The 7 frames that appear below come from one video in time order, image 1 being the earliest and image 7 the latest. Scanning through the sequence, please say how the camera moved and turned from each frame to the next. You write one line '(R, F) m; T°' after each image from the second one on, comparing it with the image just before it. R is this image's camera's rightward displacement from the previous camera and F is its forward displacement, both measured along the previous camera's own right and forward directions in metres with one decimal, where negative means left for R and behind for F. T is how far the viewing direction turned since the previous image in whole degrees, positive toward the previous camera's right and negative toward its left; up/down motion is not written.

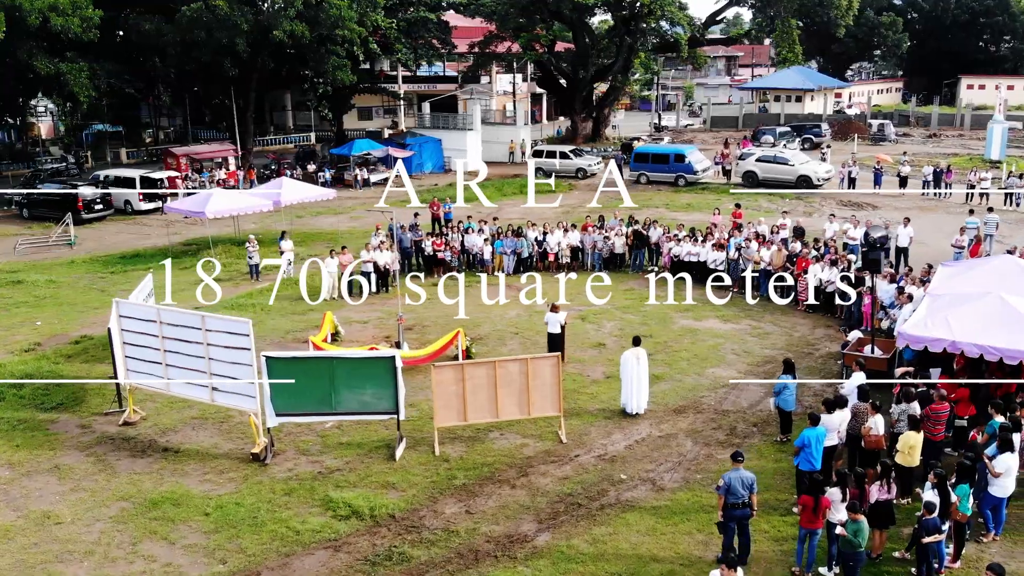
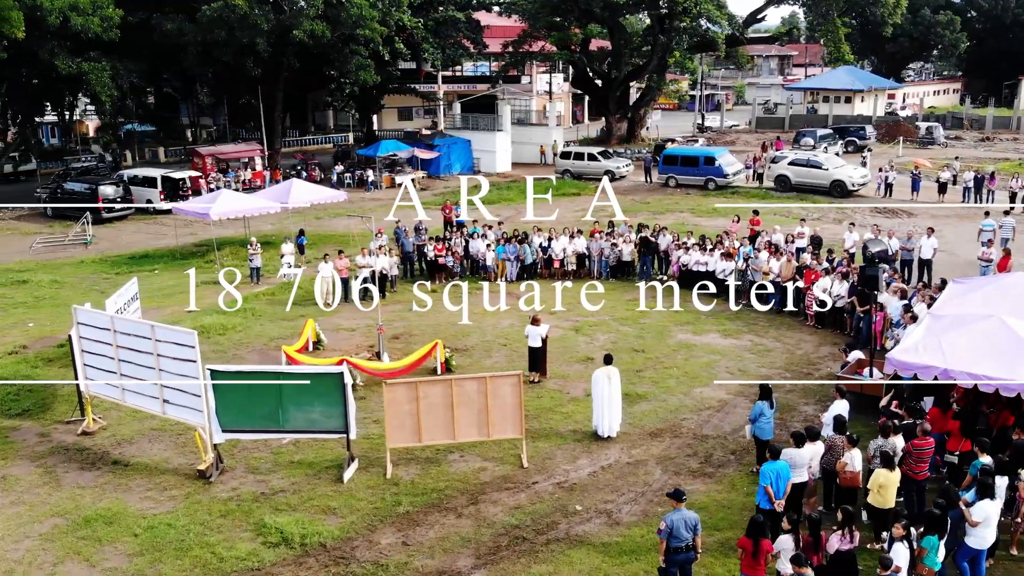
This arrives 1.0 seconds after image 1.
(+1.2, +0.8) m; -3°
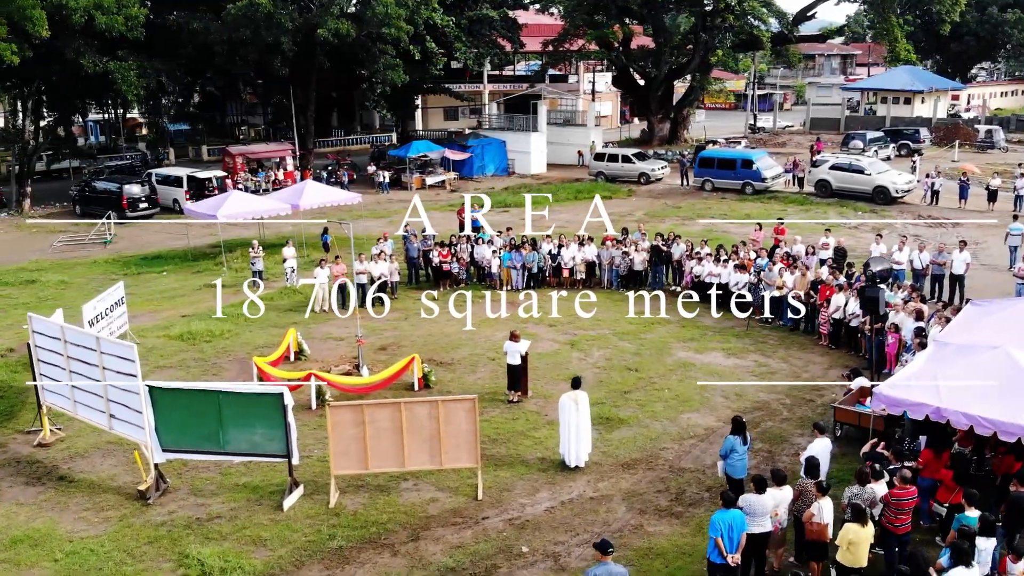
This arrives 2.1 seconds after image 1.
(+1.2, +0.9) m; -4°
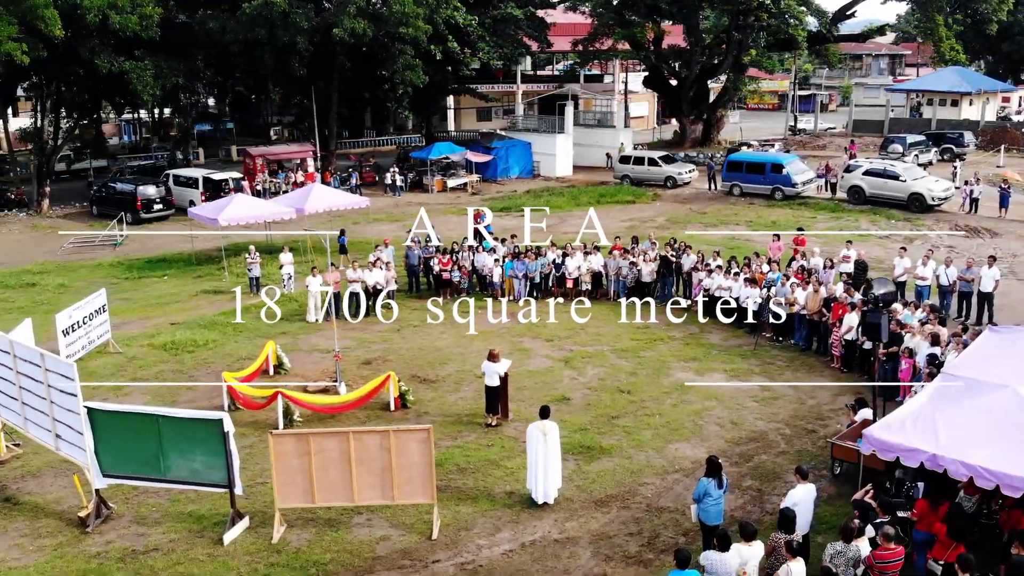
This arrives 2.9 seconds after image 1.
(+0.9, +0.9) m; -3°
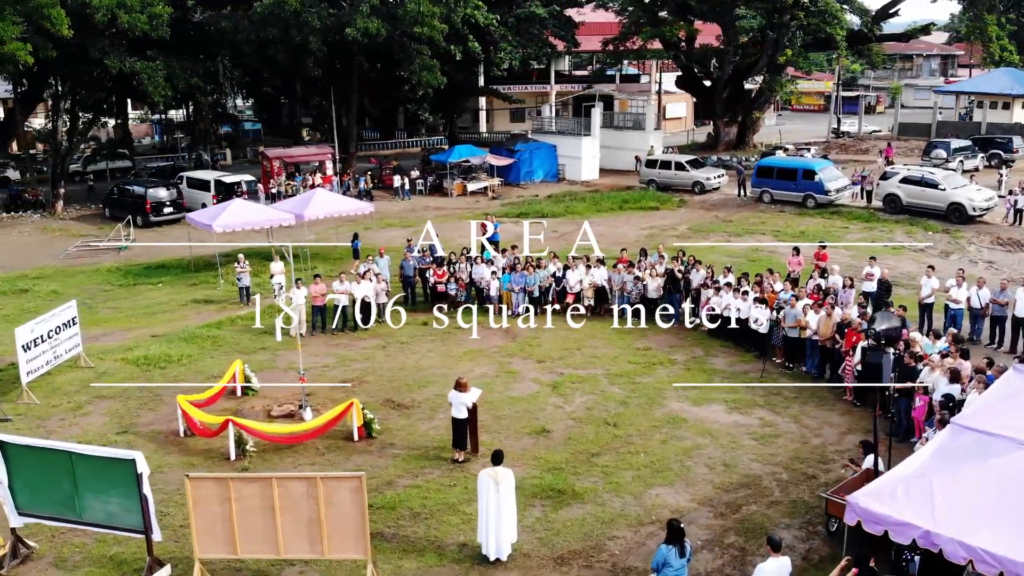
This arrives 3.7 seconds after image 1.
(+0.9, +1.1) m; -3°
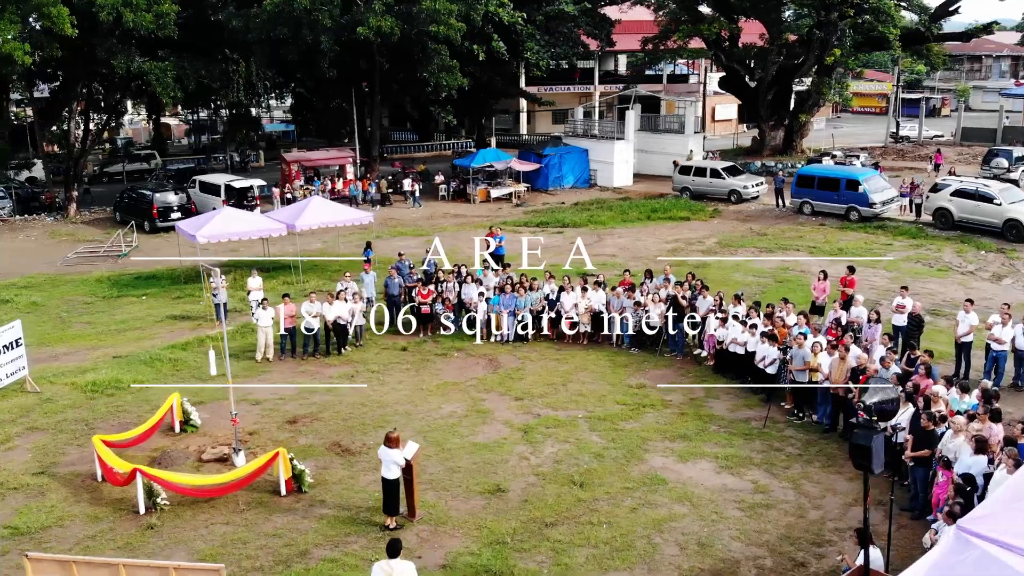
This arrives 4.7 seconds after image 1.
(+1.2, +1.7) m; -4°
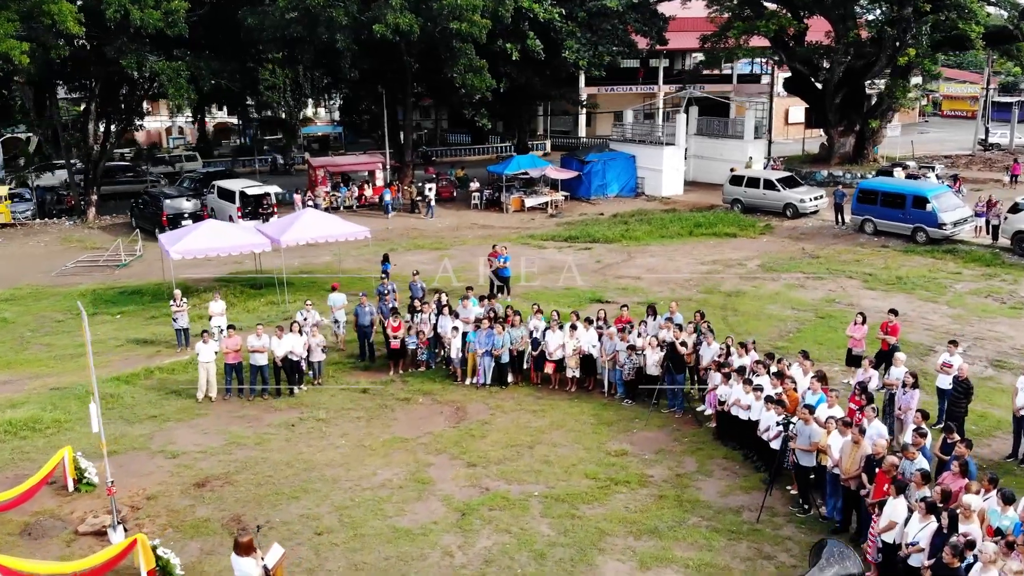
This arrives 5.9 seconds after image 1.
(+1.6, +2.3) m; -5°
